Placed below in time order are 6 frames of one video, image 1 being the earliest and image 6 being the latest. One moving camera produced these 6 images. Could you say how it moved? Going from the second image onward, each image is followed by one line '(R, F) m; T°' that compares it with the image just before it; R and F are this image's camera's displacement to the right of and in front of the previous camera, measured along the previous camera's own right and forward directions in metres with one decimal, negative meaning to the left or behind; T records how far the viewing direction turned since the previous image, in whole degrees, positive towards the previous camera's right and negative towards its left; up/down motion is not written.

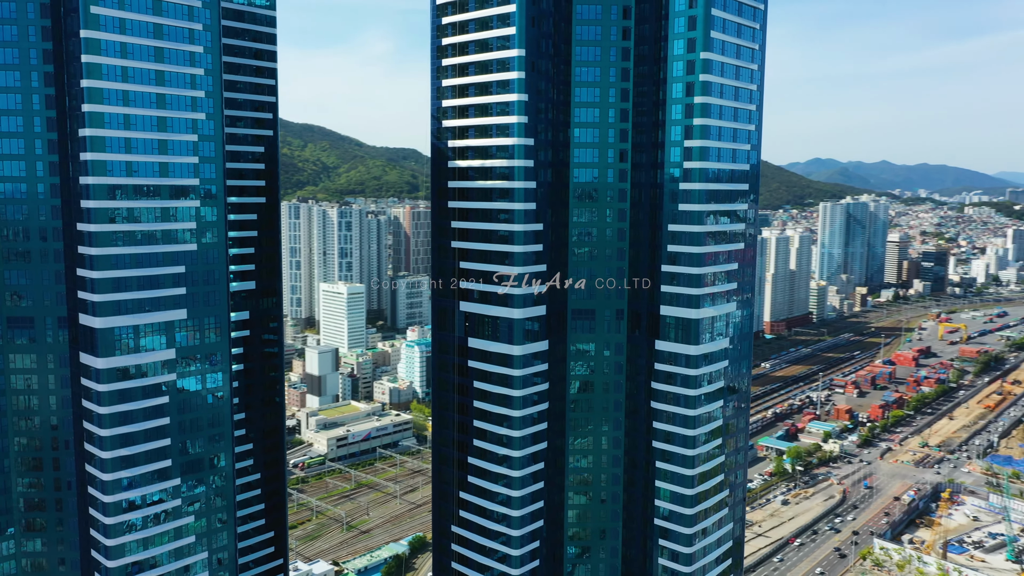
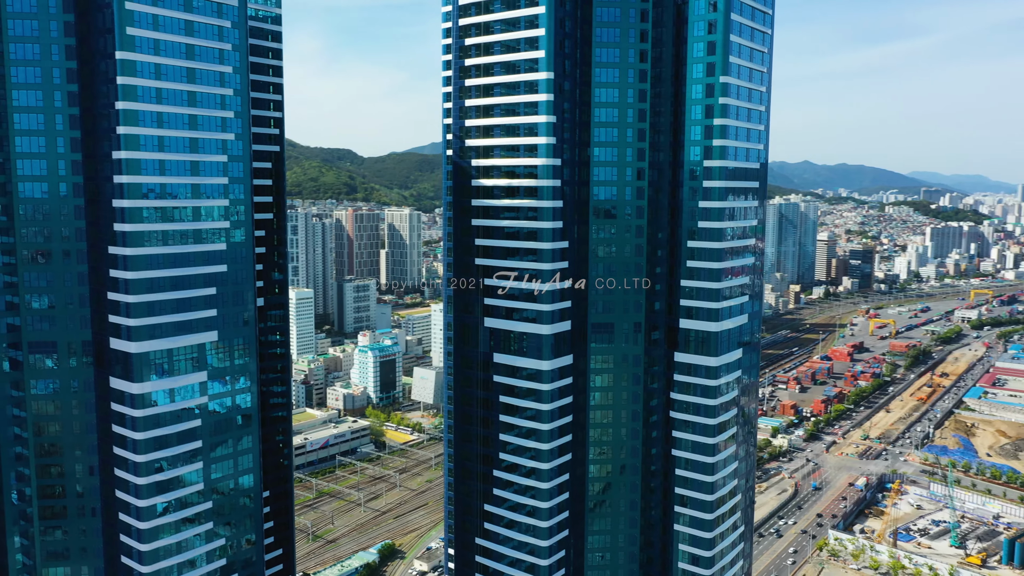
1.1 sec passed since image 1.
(-7.4, -1.1) m; +5°
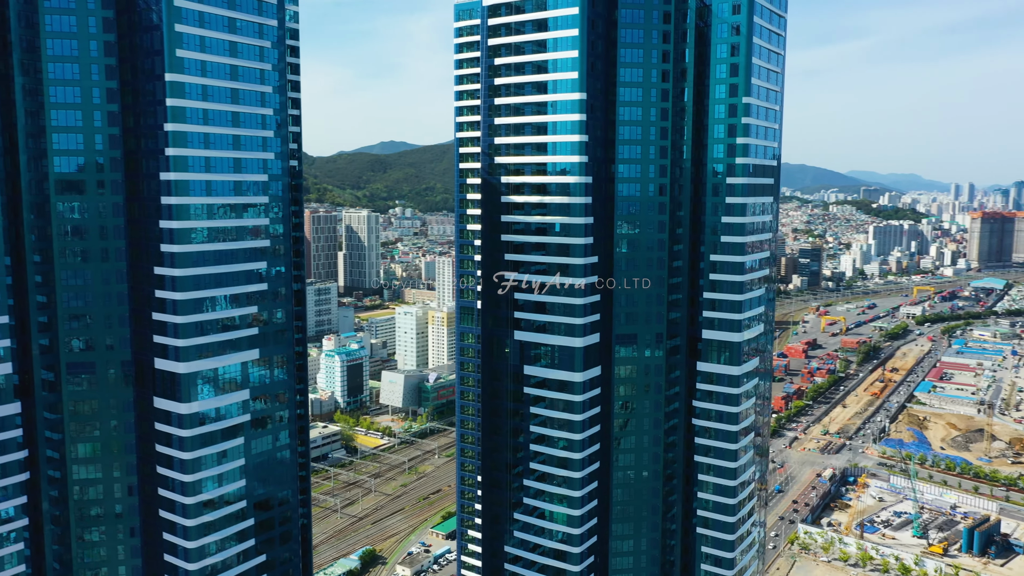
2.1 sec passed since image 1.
(-6.7, -1.4) m; +4°
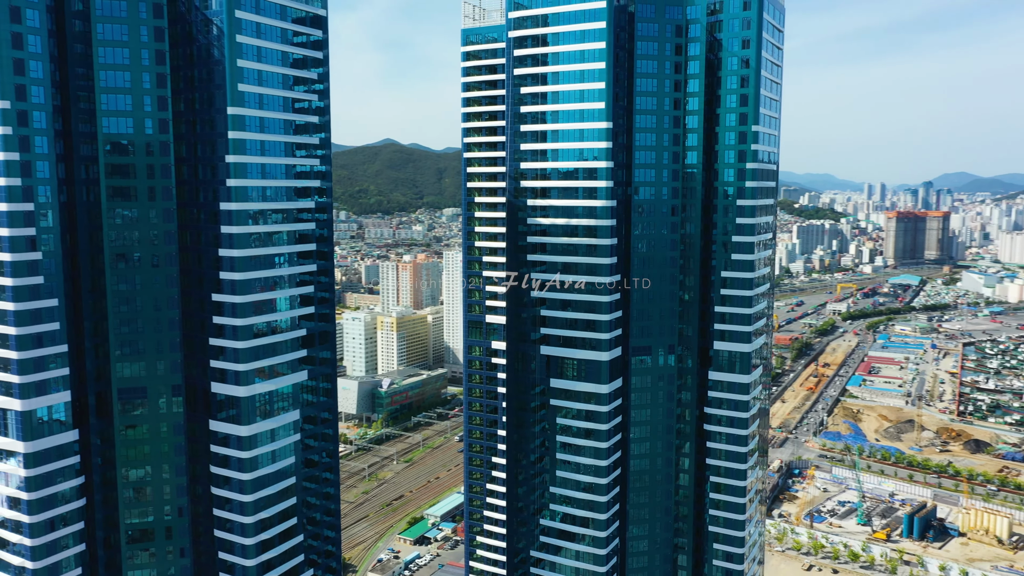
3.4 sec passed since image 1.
(-8.5, -3.1) m; +5°
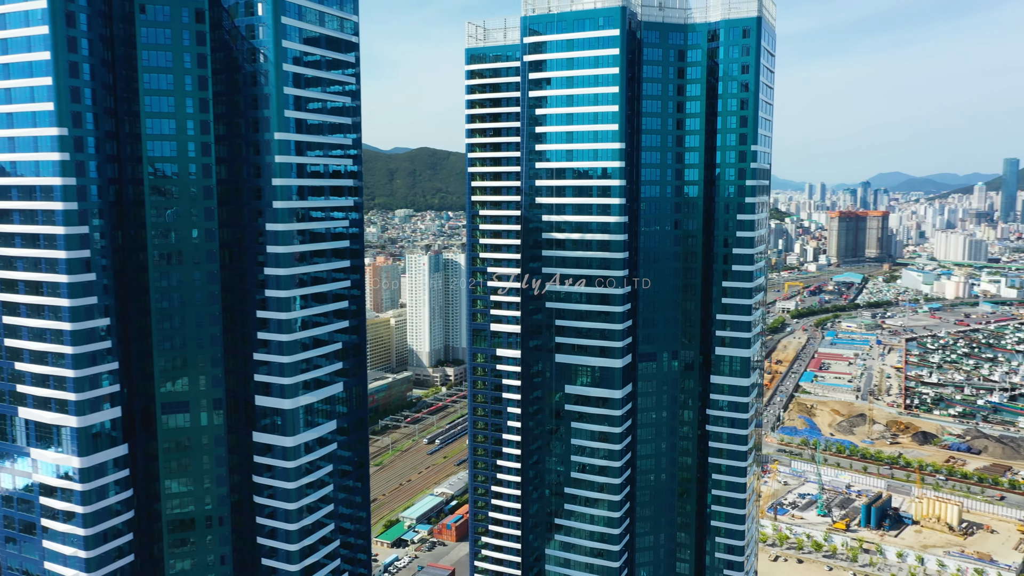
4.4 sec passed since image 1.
(-6.2, -3.4) m; +4°
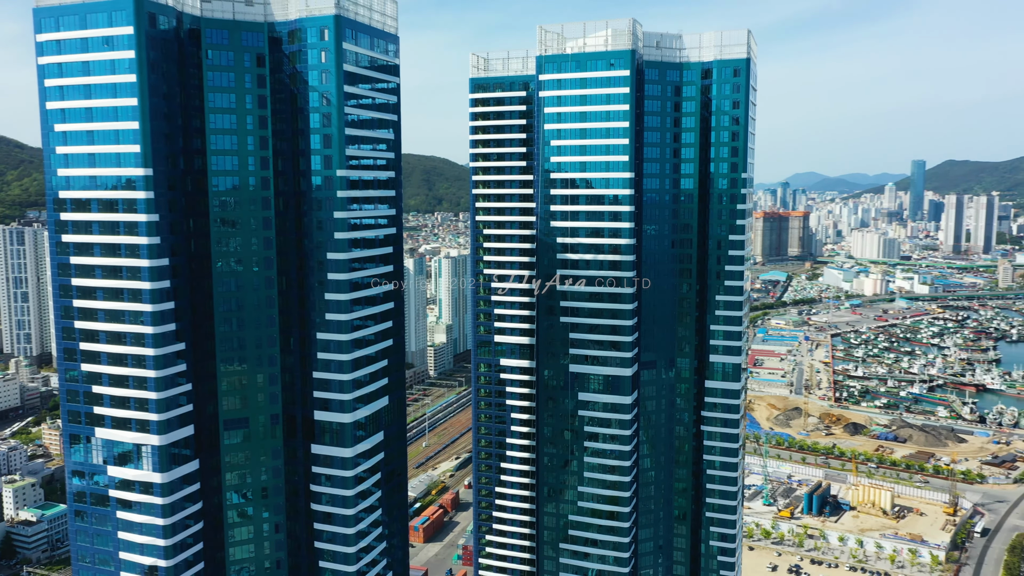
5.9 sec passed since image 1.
(-8.9, -6.1) m; +5°
